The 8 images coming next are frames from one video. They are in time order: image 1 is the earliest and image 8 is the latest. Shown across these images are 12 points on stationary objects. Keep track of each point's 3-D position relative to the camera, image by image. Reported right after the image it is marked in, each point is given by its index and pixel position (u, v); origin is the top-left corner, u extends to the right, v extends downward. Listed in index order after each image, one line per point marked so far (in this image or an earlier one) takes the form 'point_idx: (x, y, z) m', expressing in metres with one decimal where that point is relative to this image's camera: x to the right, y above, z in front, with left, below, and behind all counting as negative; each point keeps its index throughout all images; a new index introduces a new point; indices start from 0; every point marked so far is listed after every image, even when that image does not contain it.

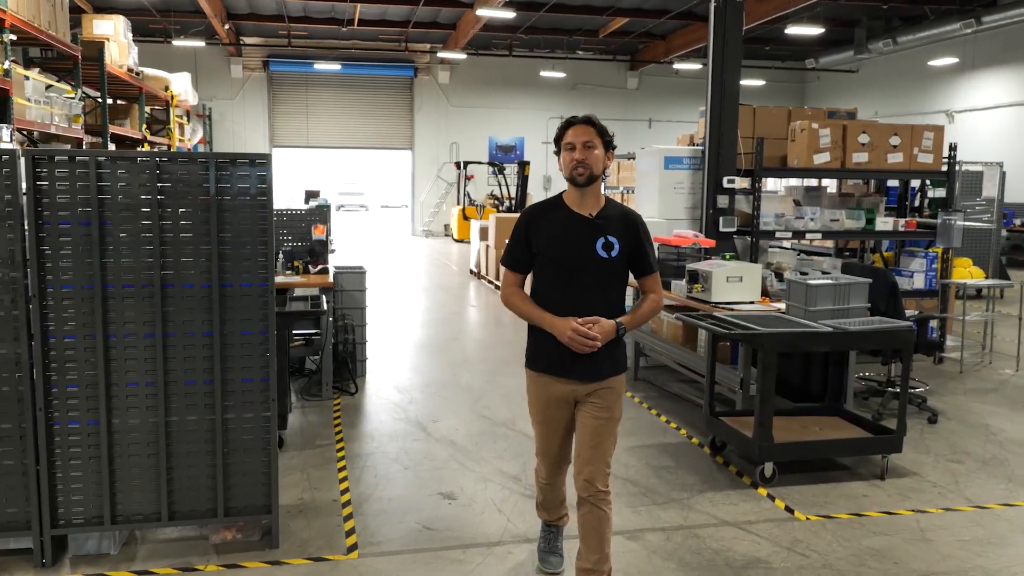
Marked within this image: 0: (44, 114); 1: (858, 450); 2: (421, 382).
0: (-4.1, +1.5, +7.4) m
1: (+1.5, -0.7, +3.7) m
2: (-0.6, -0.6, +5.6) m
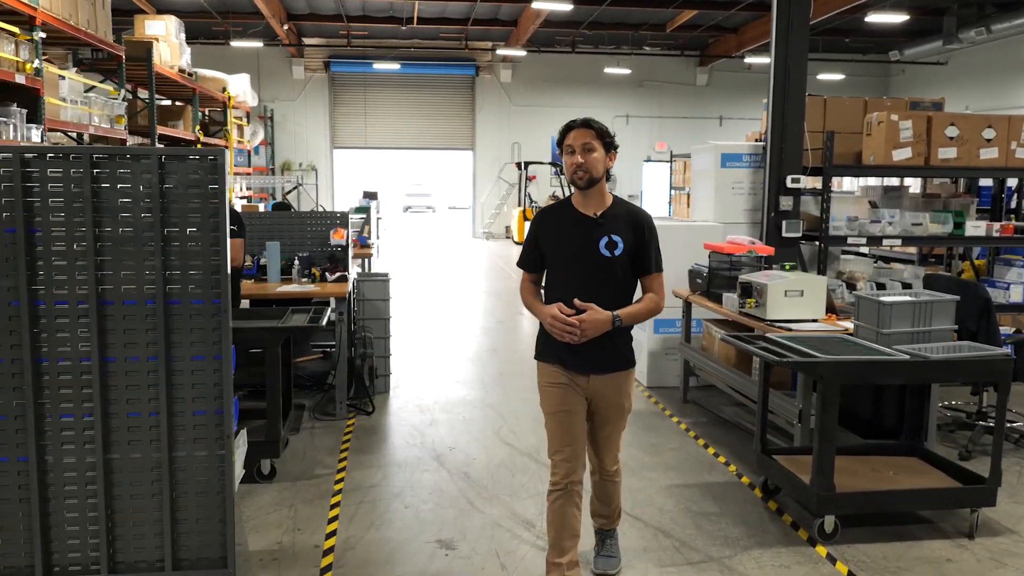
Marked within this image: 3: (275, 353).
0: (-3.7, +1.5, +7.3) m
1: (+1.6, -0.8, +3.1) m
2: (-0.4, -0.7, +5.2) m
3: (-1.0, -0.3, +3.5) m
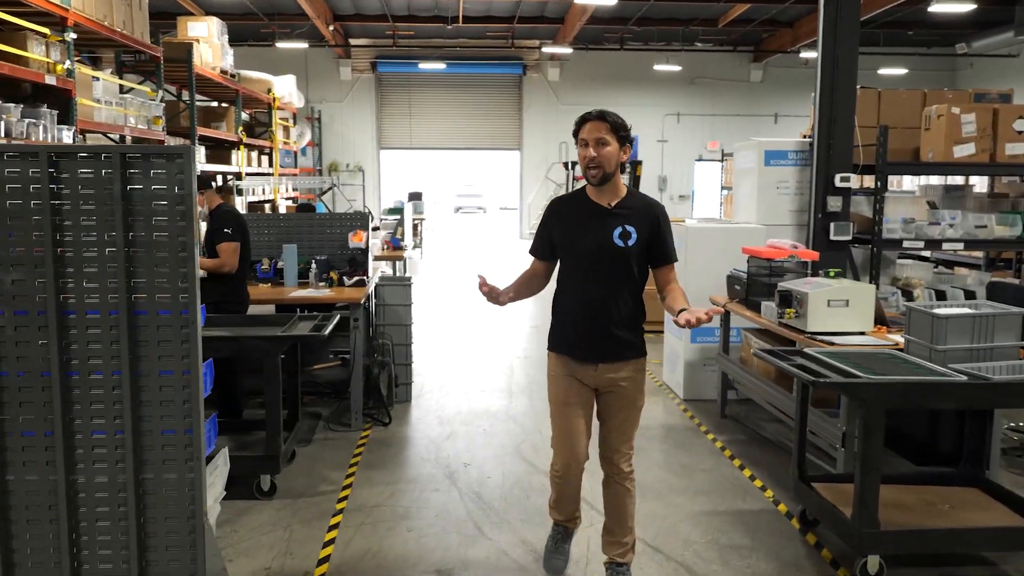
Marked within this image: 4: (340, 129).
0: (-3.4, +1.5, +7.3) m
1: (+1.6, -0.8, +2.7) m
2: (-0.2, -0.7, +4.9) m
3: (-0.9, -0.3, +3.3) m
4: (-3.5, +3.2, +17.1) m
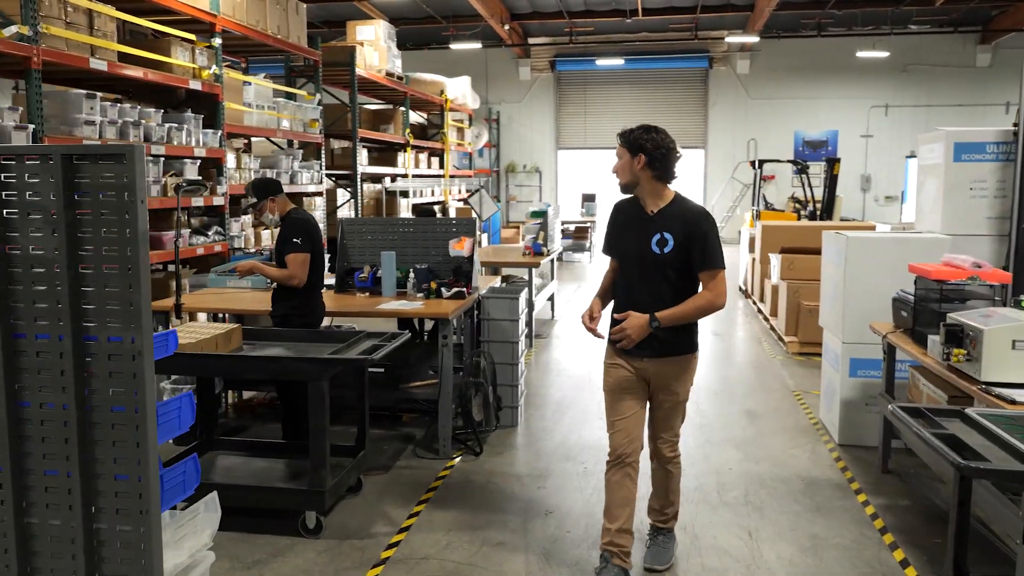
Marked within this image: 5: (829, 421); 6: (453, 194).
0: (-2.1, +1.5, +7.4) m
1: (+1.6, -0.9, +1.8) m
2: (+0.4, -0.8, +4.4) m
3: (-0.7, -0.4, +3.0) m
4: (+0.1, +3.2, +16.9) m
5: (+1.6, -0.7, +4.4) m
6: (-1.0, +1.4, +13.0) m
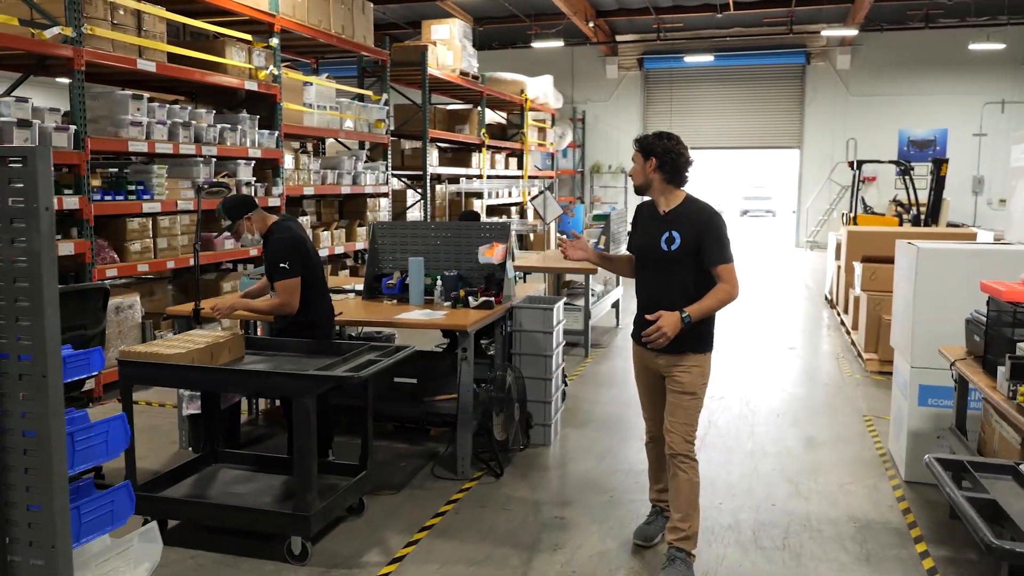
0: (-1.6, +1.5, +7.3) m
1: (+1.5, -1.0, +1.3) m
2: (+0.5, -0.8, +4.0) m
3: (-0.7, -0.4, +2.8) m
4: (+1.8, +3.1, +16.5) m
5: (+1.8, -0.8, +3.9) m
6: (+0.2, +1.4, +12.7) m
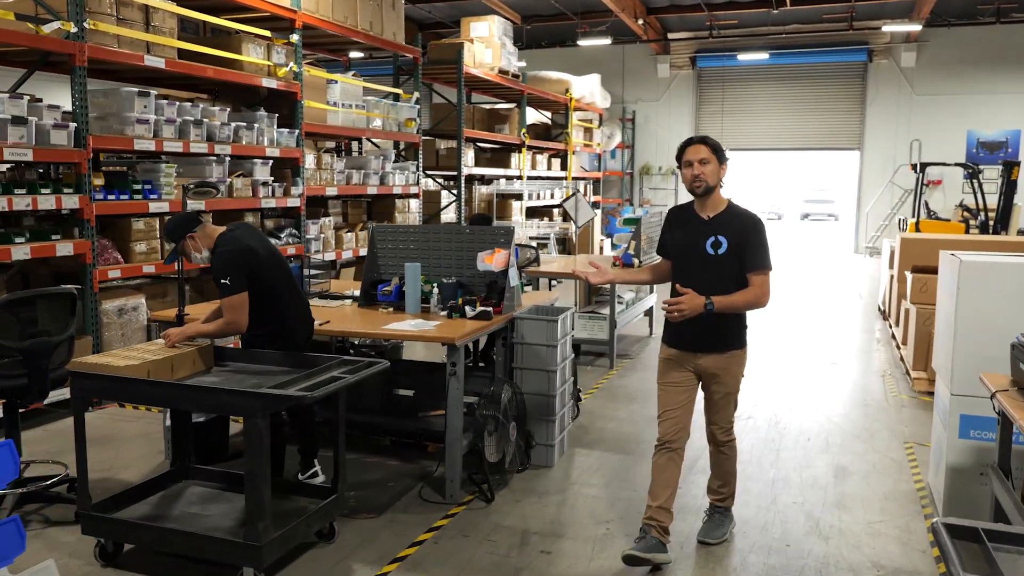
0: (-1.3, +1.4, +7.1) m
1: (+1.3, -1.1, +1.0) m
2: (+0.5, -0.9, +3.7) m
3: (-0.8, -0.4, +2.6) m
4: (+2.7, +3.0, +16.1) m
5: (+1.8, -0.8, +3.5) m
6: (+0.9, +1.3, +12.4) m
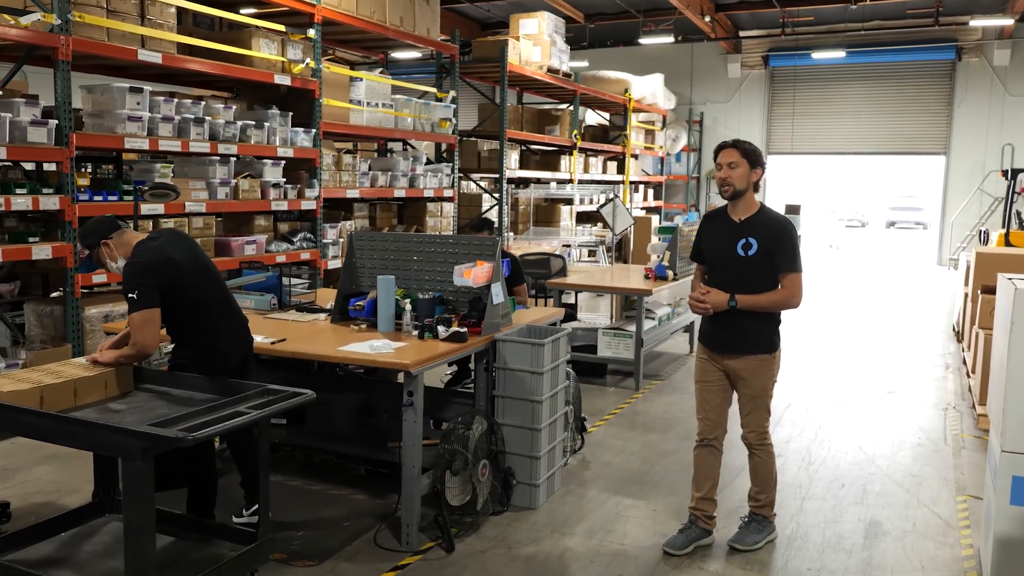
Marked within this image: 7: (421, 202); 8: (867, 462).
0: (-1.0, +1.4, +6.8) m
1: (+0.9, -1.2, +0.4) m
2: (+0.4, -1.0, +3.3) m
3: (-1.0, -0.5, +2.2) m
4: (+3.8, +2.8, +15.4) m
5: (+1.6, -0.9, +2.9) m
6: (+1.6, +1.2, +11.9) m
7: (-0.8, +0.8, +7.6) m
8: (+1.8, -0.9, +4.2) m
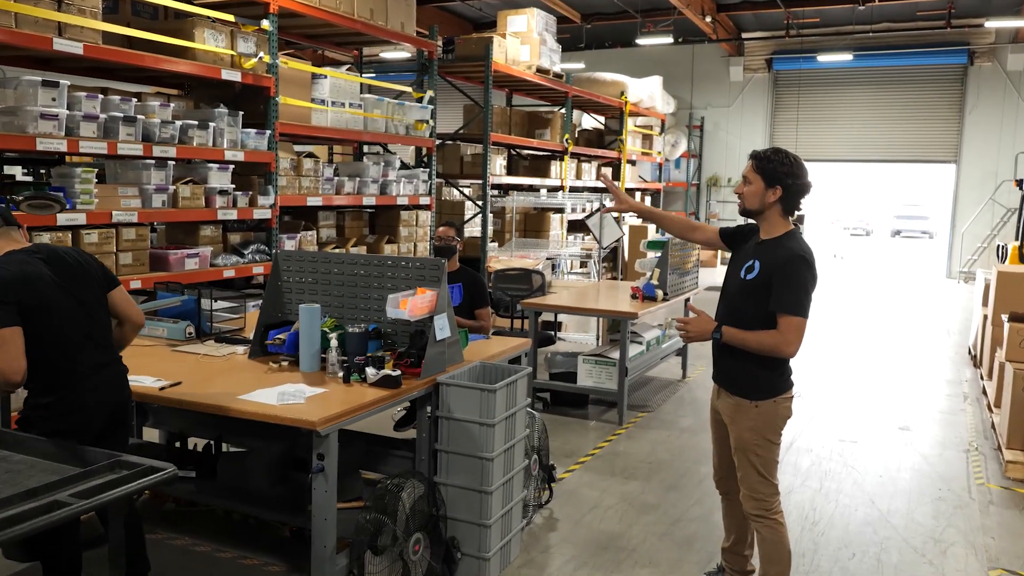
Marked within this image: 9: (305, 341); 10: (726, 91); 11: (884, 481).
0: (-1.2, +1.3, +6.3) m
1: (+0.7, -1.3, -0.1) m
2: (+0.2, -1.1, +2.7) m
3: (-1.2, -0.6, +1.6) m
4: (+3.7, +2.6, +14.8) m
5: (+1.4, -1.1, +2.3) m
6: (+1.5, +1.1, +11.3) m
7: (-1.0, +0.7, +7.1) m
8: (+1.6, -1.0, +3.6) m
9: (-0.7, -0.2, +2.9) m
10: (+3.7, +3.5, +14.7) m
11: (+1.8, -1.0, +4.1) m
